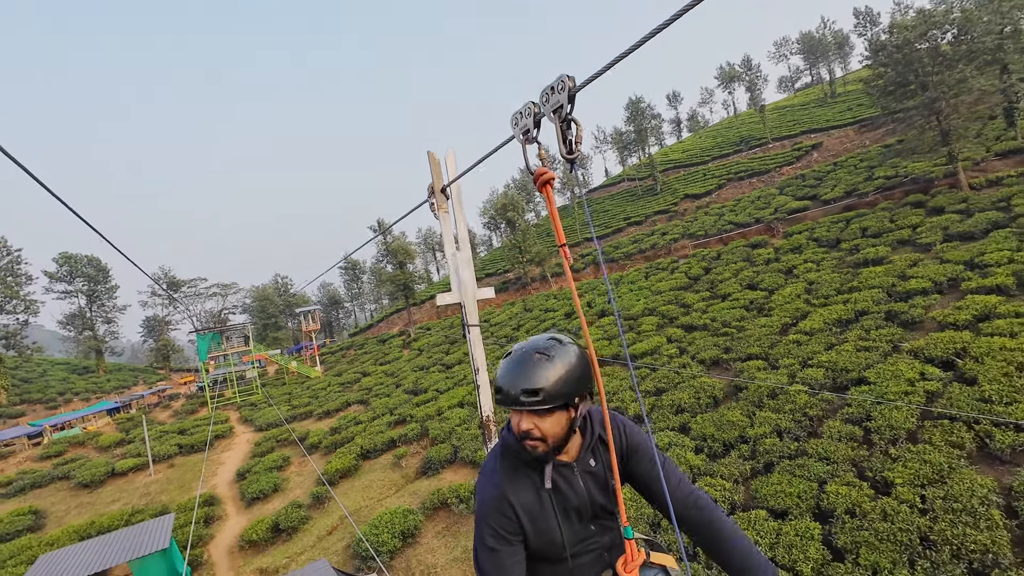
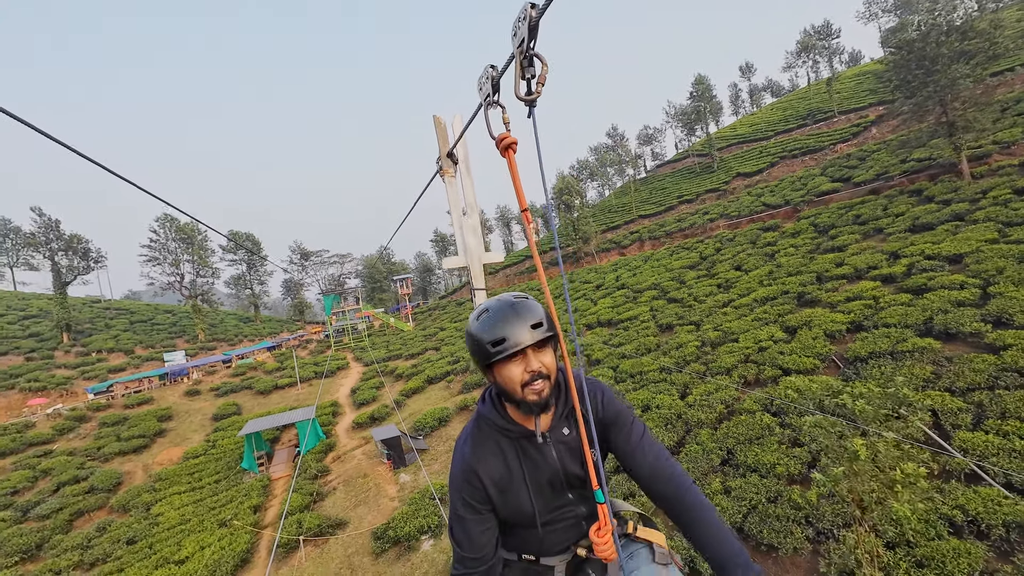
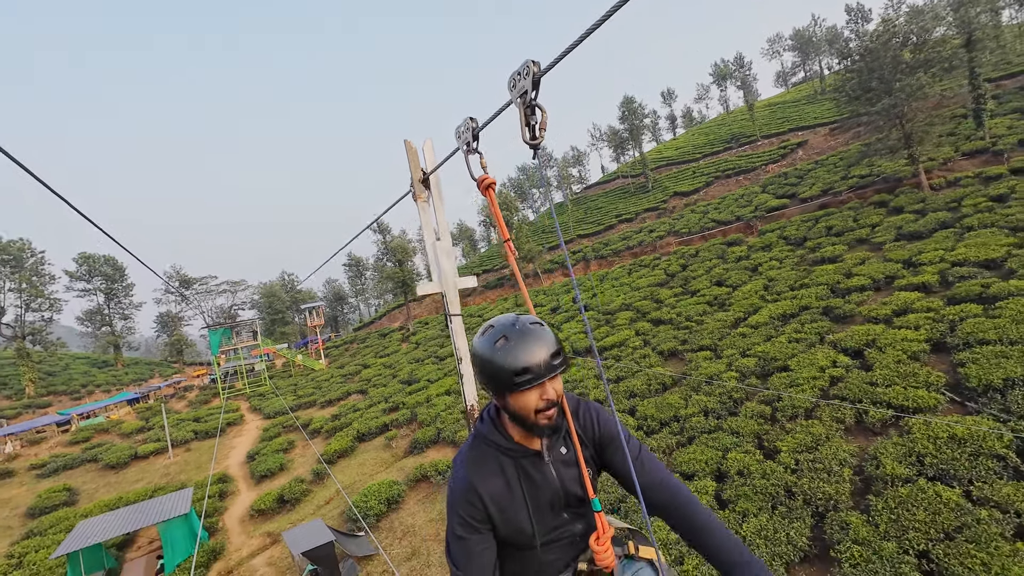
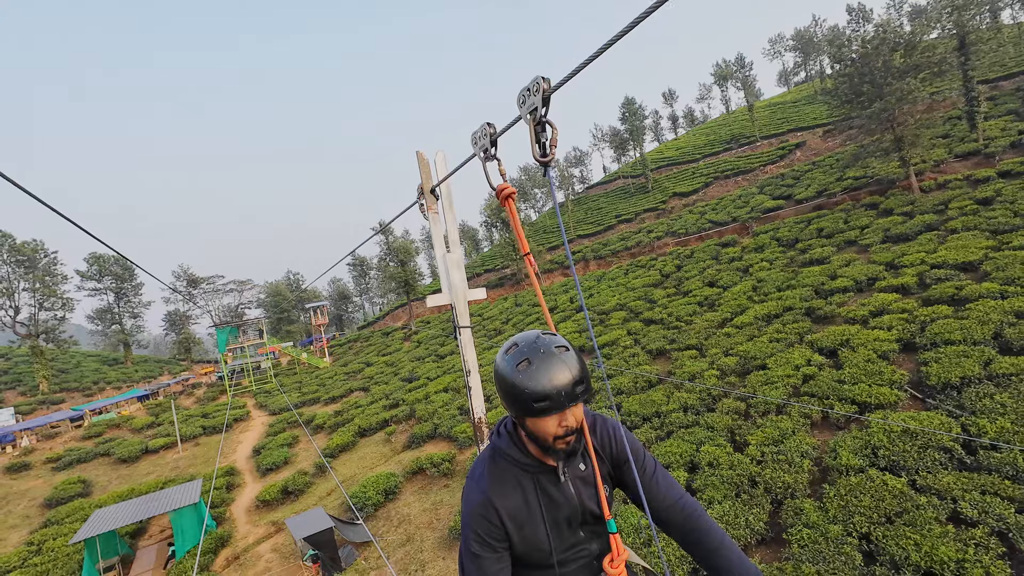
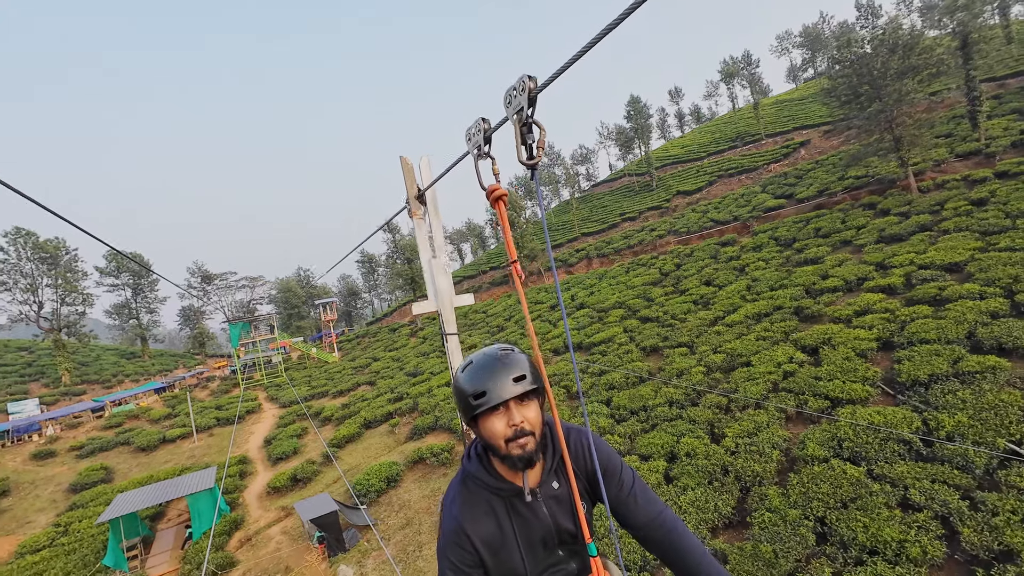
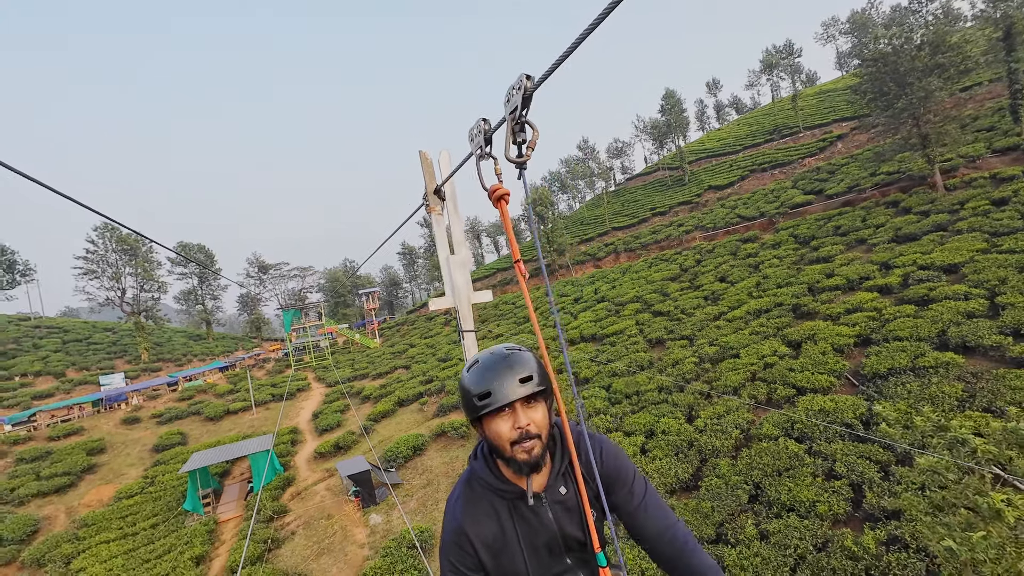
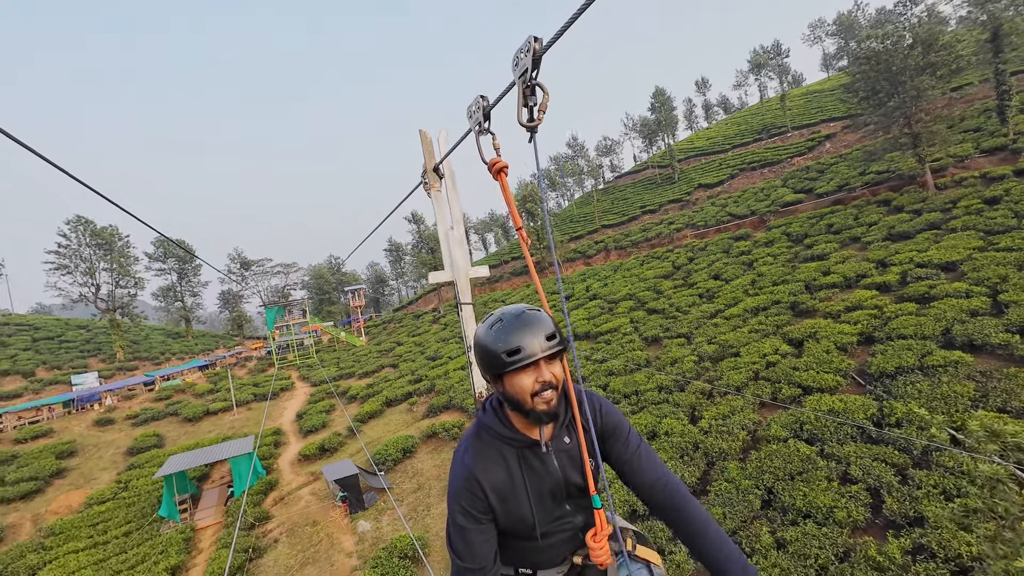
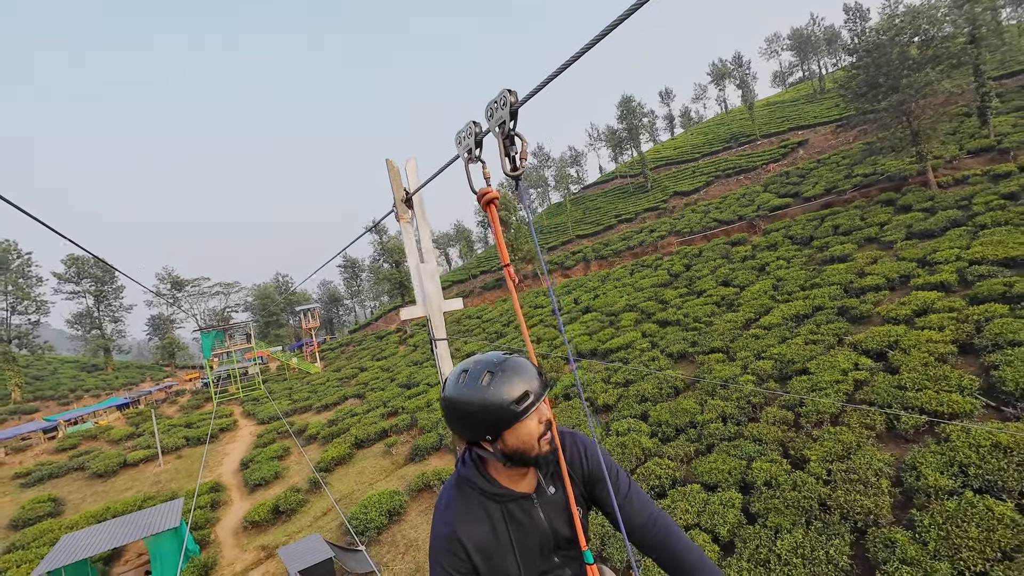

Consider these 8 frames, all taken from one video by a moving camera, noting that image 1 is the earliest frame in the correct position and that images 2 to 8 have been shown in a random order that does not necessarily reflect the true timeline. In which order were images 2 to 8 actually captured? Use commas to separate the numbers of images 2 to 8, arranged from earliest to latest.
8, 3, 4, 5, 7, 6, 2
